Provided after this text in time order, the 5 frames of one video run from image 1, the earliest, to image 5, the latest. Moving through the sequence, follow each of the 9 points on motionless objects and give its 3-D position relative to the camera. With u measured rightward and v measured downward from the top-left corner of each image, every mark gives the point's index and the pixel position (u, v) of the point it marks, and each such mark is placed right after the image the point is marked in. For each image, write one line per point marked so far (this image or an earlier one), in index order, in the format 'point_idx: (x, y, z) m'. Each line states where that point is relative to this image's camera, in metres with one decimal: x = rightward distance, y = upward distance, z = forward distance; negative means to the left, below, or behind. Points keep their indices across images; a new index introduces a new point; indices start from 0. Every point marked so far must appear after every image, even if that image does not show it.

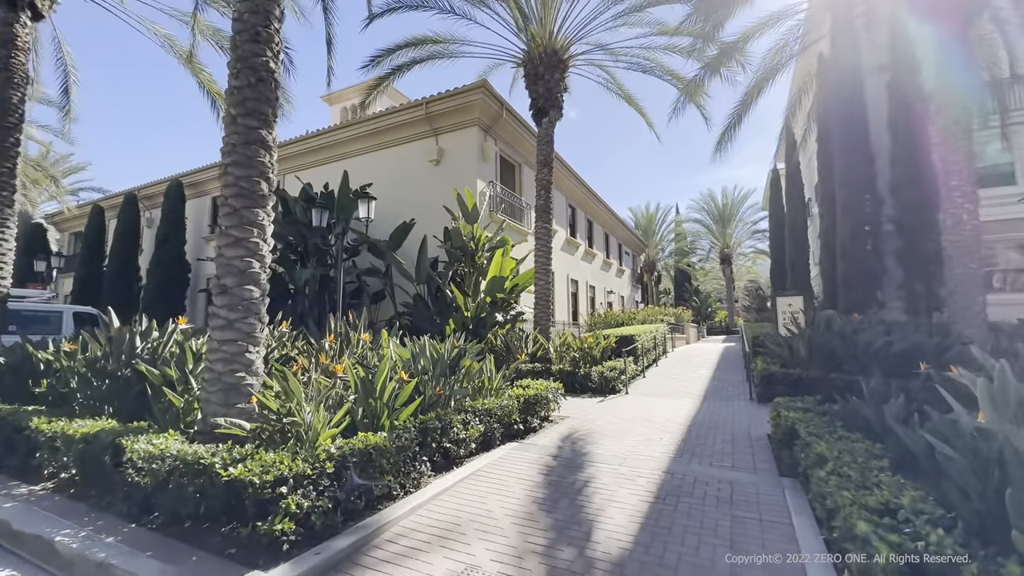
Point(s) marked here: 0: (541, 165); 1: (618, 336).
0: (+0.8, +3.3, +12.1) m
1: (+2.7, -1.2, +11.4) m
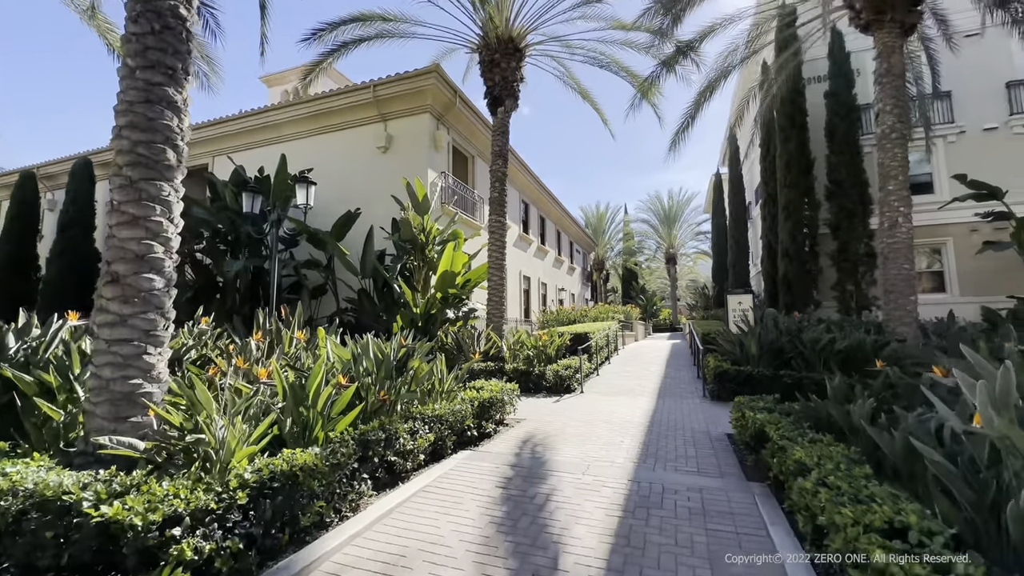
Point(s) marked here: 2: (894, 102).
0: (-0.4, +3.4, +11.7) m
1: (+1.5, -1.1, +11.2) m
2: (+7.3, +3.6, +8.6) m
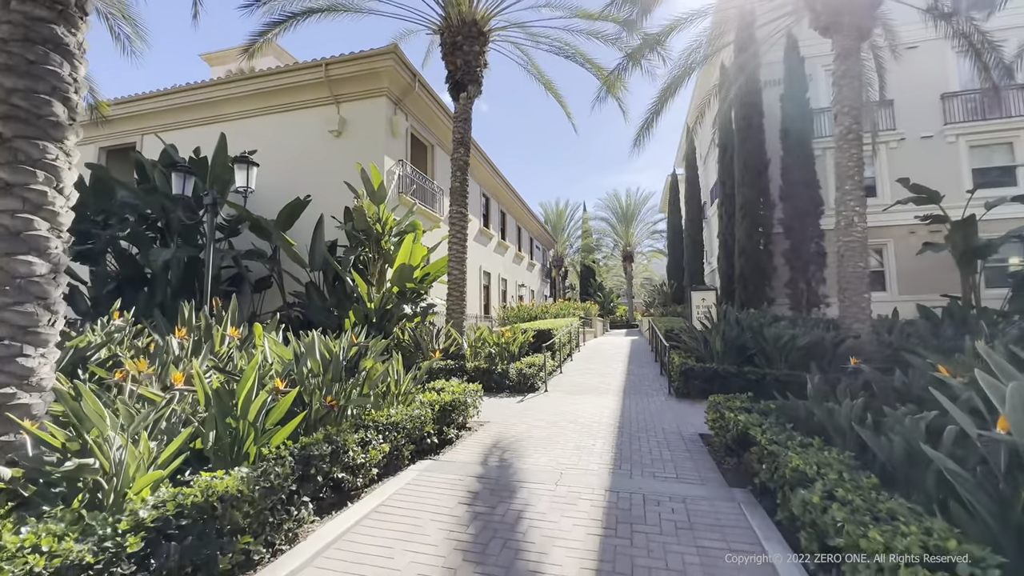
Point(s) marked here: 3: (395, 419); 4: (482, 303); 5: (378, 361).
0: (-1.4, +3.6, +11.1) m
1: (+0.6, -1.0, +10.8) m
2: (+6.6, +3.6, +8.8) m
3: (-1.1, -1.2, +4.1) m
4: (-1.4, -0.7, +19.9) m
5: (-1.5, -0.8, +5.1) m
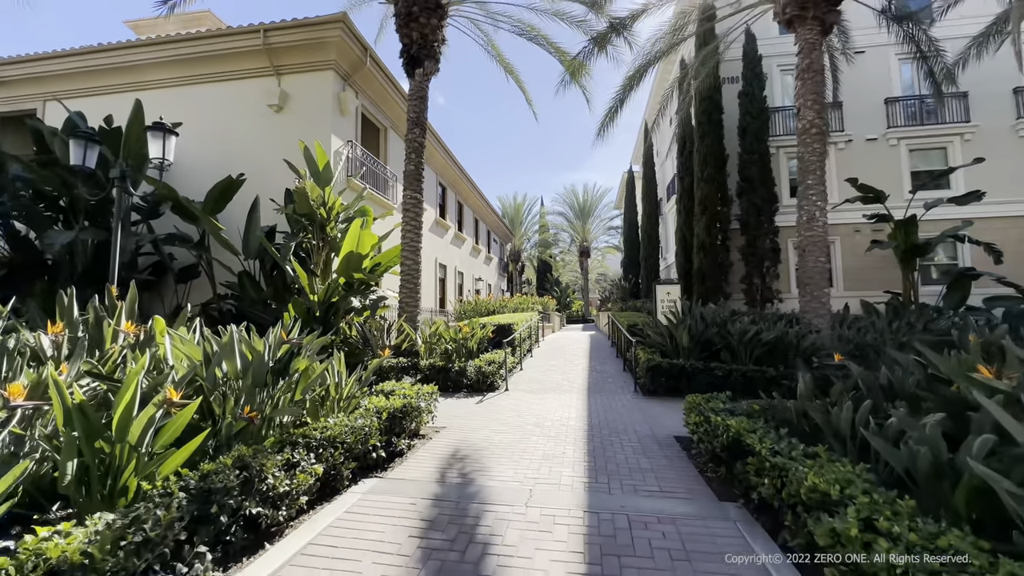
0: (-2.3, +3.7, +10.3) m
1: (-0.4, -0.8, +10.3) m
2: (+5.9, +3.7, +8.8) m
3: (-1.4, -1.1, +3.4) m
4: (-3.2, -0.4, +19.1) m
5: (-1.9, -0.7, +4.3) m
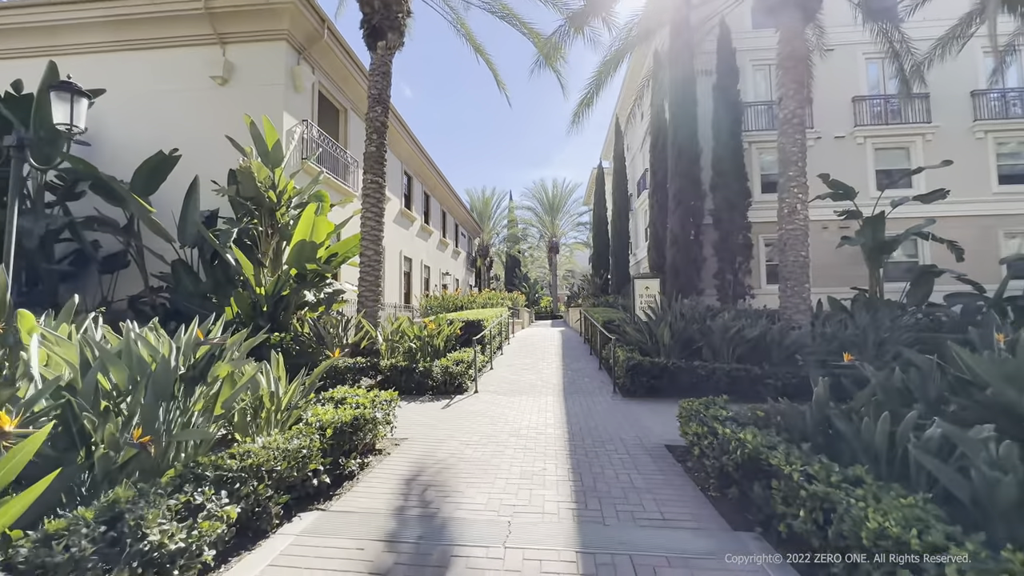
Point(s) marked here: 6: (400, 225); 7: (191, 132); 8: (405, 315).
0: (-2.9, +3.9, +9.4) m
1: (-1.0, -0.7, +9.6) m
2: (+5.4, +3.8, +8.5) m
3: (-1.5, -1.0, +2.7) m
4: (-4.5, -0.2, +18.2) m
5: (-2.1, -0.6, +3.5) m
6: (-4.6, +2.6, +18.3) m
7: (-7.1, +3.5, +10.0) m
8: (-4.1, -1.0, +17.1) m
